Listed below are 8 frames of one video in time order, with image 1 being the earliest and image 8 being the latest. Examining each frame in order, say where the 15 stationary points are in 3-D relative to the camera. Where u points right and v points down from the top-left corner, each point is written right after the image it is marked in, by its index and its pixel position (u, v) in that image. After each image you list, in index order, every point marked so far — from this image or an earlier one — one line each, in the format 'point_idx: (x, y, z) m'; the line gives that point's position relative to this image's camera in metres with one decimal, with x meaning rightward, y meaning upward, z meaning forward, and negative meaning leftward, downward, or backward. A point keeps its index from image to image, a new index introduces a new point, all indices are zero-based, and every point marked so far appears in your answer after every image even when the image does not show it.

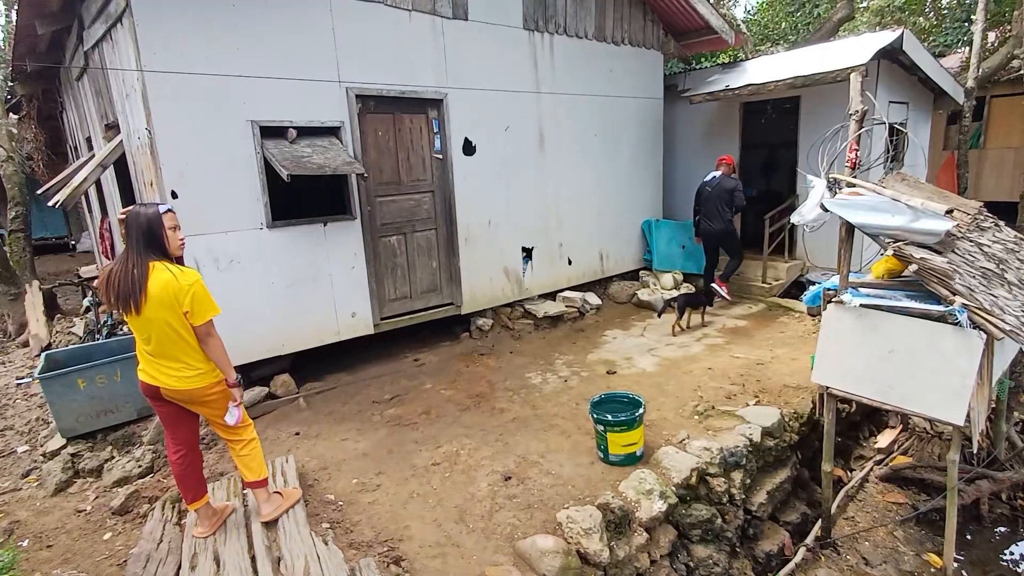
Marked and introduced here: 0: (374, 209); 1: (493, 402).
0: (-1.3, +0.8, +5.5) m
1: (-0.2, -1.1, +5.2) m
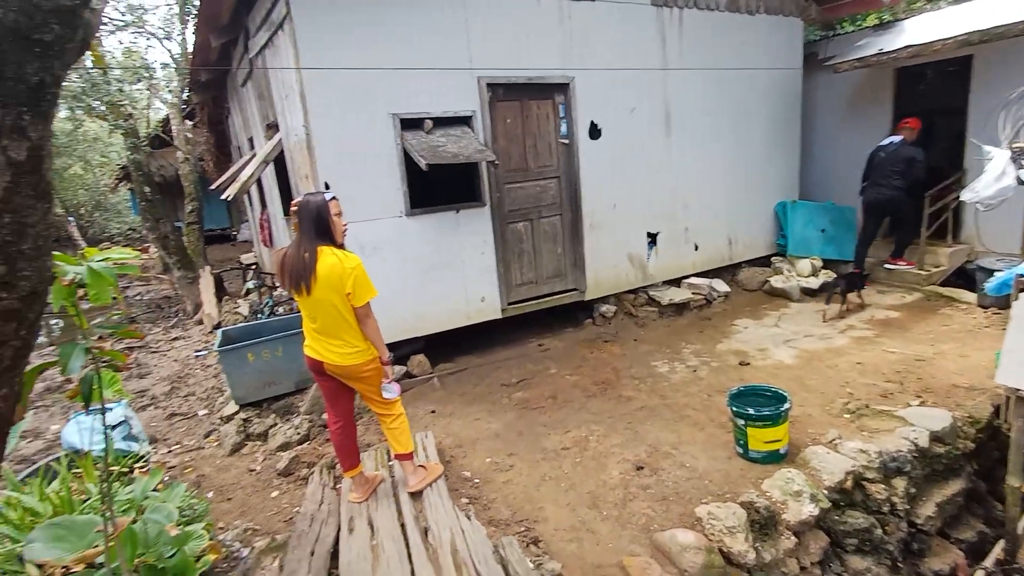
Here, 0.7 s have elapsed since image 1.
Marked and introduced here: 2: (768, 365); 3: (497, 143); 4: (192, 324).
0: (-0.1, +0.9, +5.6) m
1: (+1.0, -0.9, +5.1) m
2: (+2.5, -0.7, +5.5) m
3: (-0.1, +1.4, +5.5) m
4: (-5.6, -0.6, +9.8) m
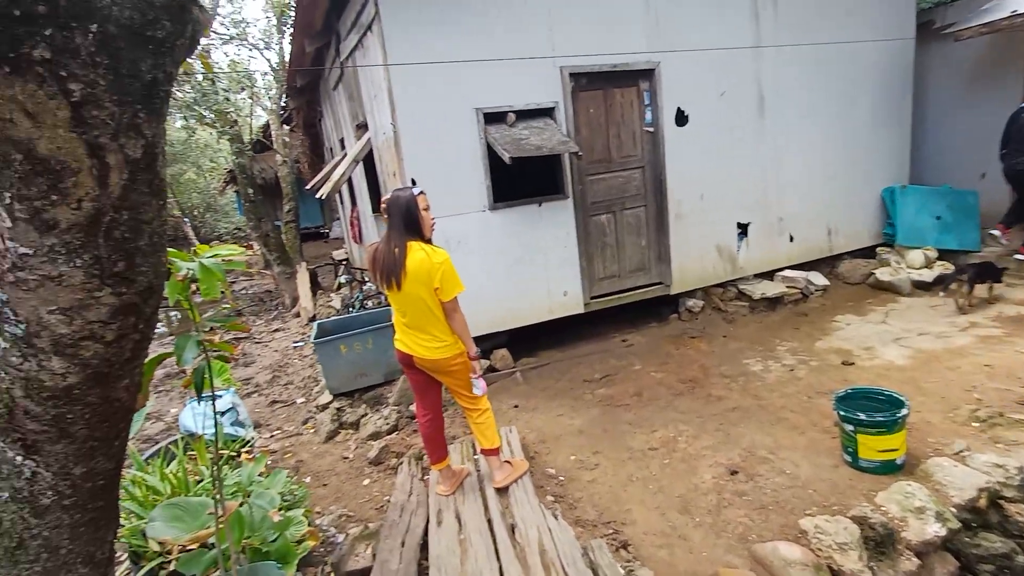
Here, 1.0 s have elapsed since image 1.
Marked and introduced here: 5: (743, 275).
0: (+0.7, +1.0, +5.5) m
1: (+1.7, -0.9, +4.9) m
2: (+3.3, -0.7, +5.1) m
3: (+0.7, +1.5, +5.4) m
4: (-4.1, -0.5, +10.4) m
5: (+2.6, +0.2, +6.4) m
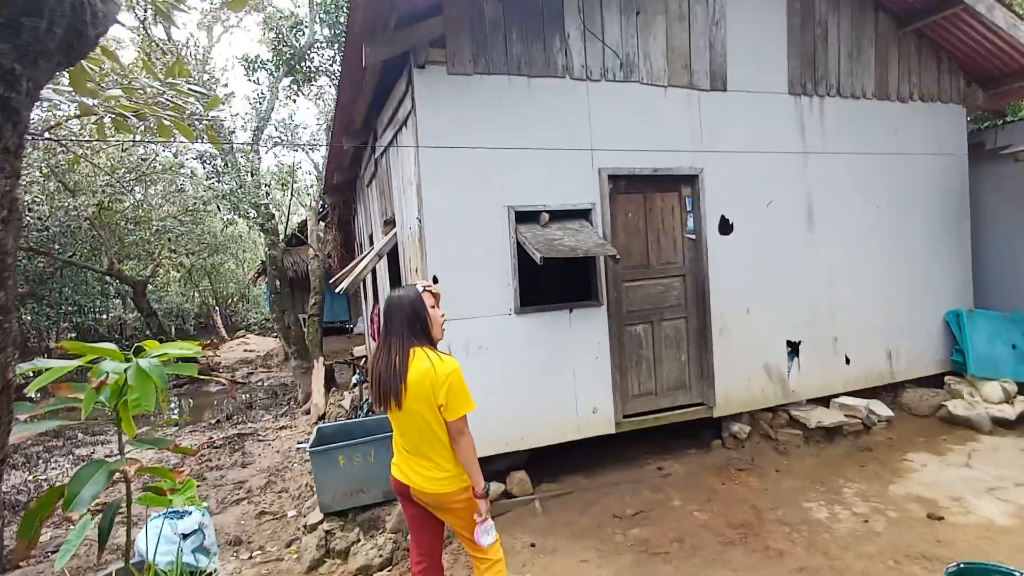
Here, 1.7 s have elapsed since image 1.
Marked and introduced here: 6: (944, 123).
0: (+1.0, -0.1, +5.1) m
1: (+1.8, -1.8, +4.1) m
2: (+3.4, -1.7, +4.2) m
3: (+0.9, +0.5, +5.1) m
4: (-3.7, -2.2, +9.9) m
5: (+2.9, -1.1, +5.7) m
6: (+4.9, +1.9, +6.4) m
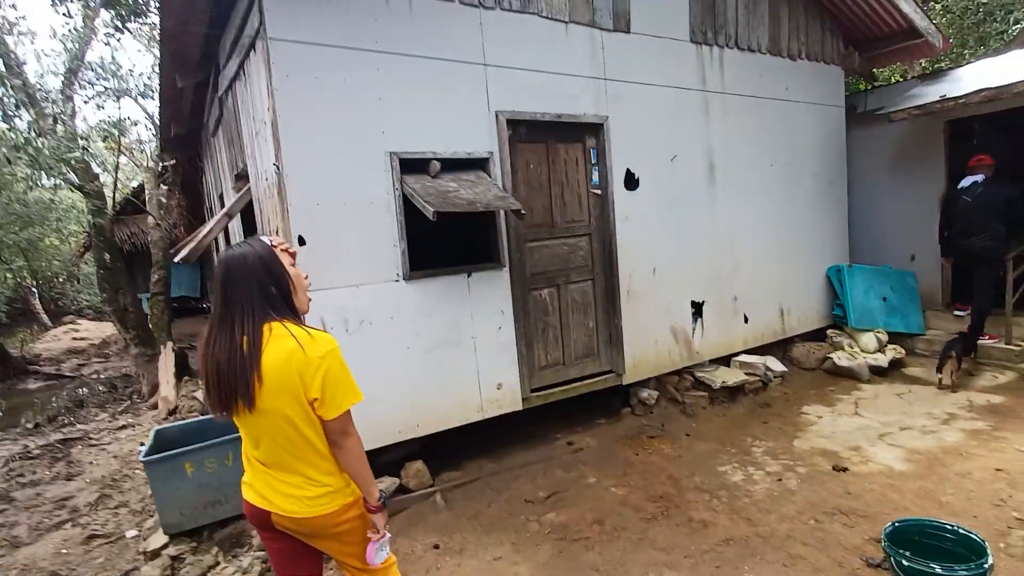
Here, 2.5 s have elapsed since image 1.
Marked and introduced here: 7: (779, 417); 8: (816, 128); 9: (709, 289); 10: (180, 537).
0: (+0.1, +0.3, +4.5) m
1: (+1.2, -1.5, +3.8) m
2: (+2.7, -1.4, +4.2) m
3: (+0.1, +0.8, +4.5) m
4: (-5.4, -1.8, +8.4) m
5: (+1.8, -0.7, +5.6) m
6: (+3.6, +2.4, +6.5) m
7: (+2.5, -1.2, +5.3) m
8: (+3.4, +1.8, +6.4) m
9: (+2.0, 0.0, +5.6) m
10: (-2.2, -1.7, +3.8) m
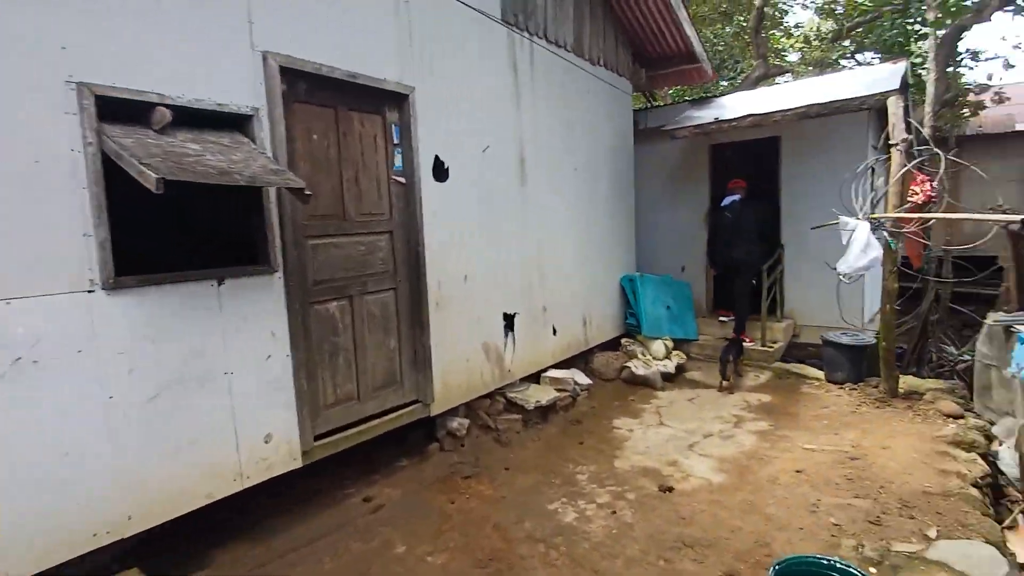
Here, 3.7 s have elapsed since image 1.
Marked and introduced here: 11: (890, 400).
0: (-1.2, +0.2, +3.3) m
1: (+0.1, -1.6, +3.1) m
2: (+1.3, -1.4, +4.1) m
3: (-1.3, +0.7, +3.3) m
4: (-7.8, -2.0, +4.8) m
5: (0.0, -0.8, +5.0) m
6: (+1.2, +2.3, +6.6) m
7: (+0.7, -1.3, +5.0) m
8: (+1.1, +1.7, +6.4) m
9: (+0.1, -0.1, +5.0) m
10: (-3.1, -1.7, +1.8) m
11: (+3.7, -1.1, +5.6) m
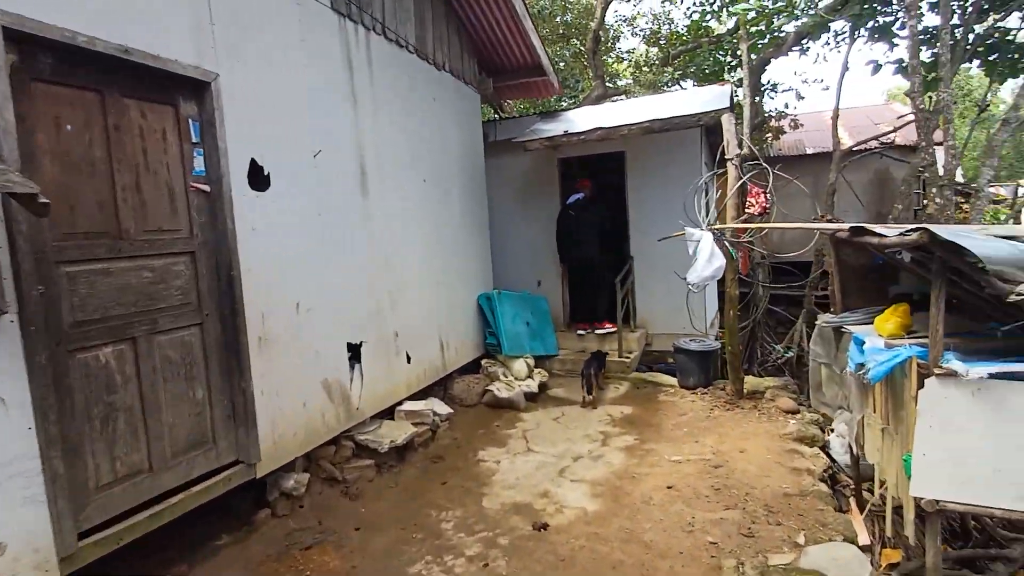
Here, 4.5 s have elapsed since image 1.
0: (-2.0, 0.0, +2.5) m
1: (-0.6, -1.7, +2.5) m
2: (+0.4, -1.5, +3.7) m
3: (-2.0, +0.5, +2.4) m
4: (-8.6, -2.5, +2.1) m
5: (-1.2, -1.0, +4.3) m
6: (-0.5, +2.0, +6.2) m
7: (-0.4, -1.5, +4.5) m
8: (-0.6, +1.5, +6.0) m
9: (-1.1, -0.3, +4.4) m
10: (-3.3, -1.9, +0.4) m
11: (+2.3, -1.2, +5.8) m
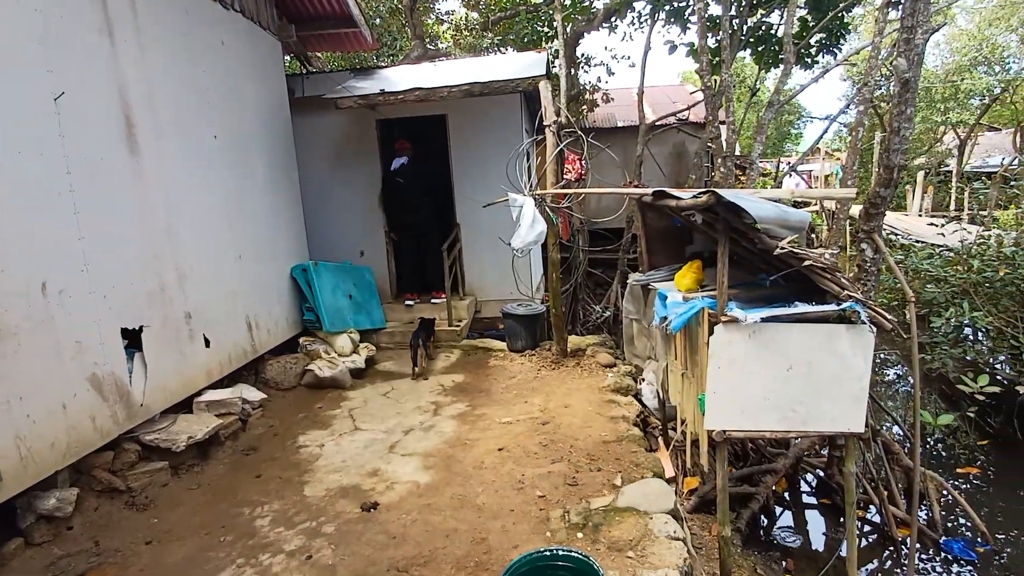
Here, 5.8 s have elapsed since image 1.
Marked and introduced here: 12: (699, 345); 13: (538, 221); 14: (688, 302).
0: (-2.7, 0.0, +1.6) m
1: (-1.3, -1.6, +2.1) m
2: (-0.7, -1.3, +3.6) m
3: (-2.7, +0.5, +1.5) m
4: (-8.8, -2.8, -0.5) m
5: (-2.4, -0.8, +3.7) m
6: (-2.4, +2.3, +5.5) m
7: (-1.7, -1.3, +4.1) m
8: (-2.4, +1.8, +5.4) m
9: (-2.4, -0.1, +3.8) m
10: (-3.2, -2.0, -0.6) m
11: (+0.5, -0.8, +6.1) m
12: (+1.2, -0.4, +3.6) m
13: (+0.3, +0.6, +5.4) m
14: (+1.1, -0.1, +3.6) m
